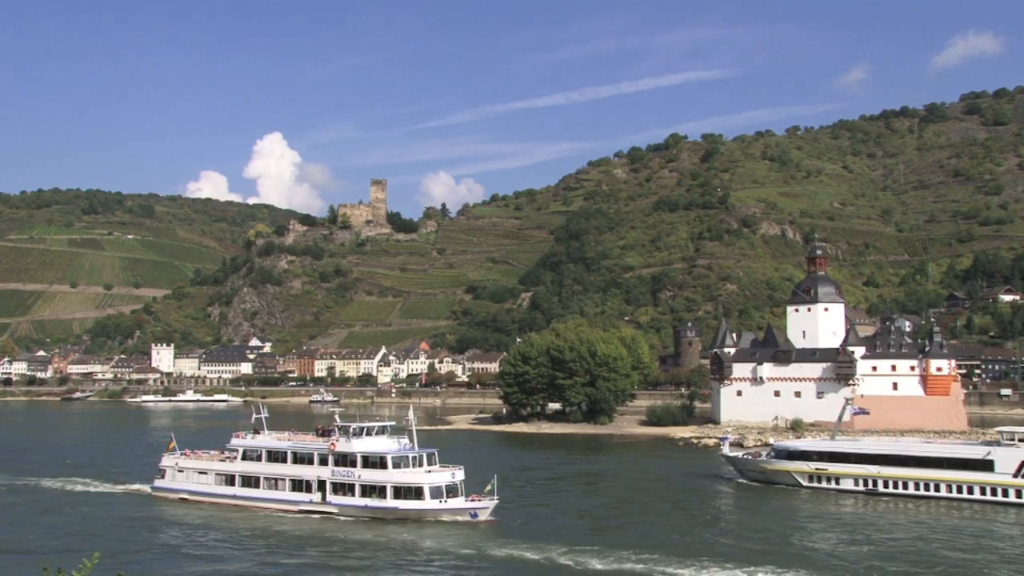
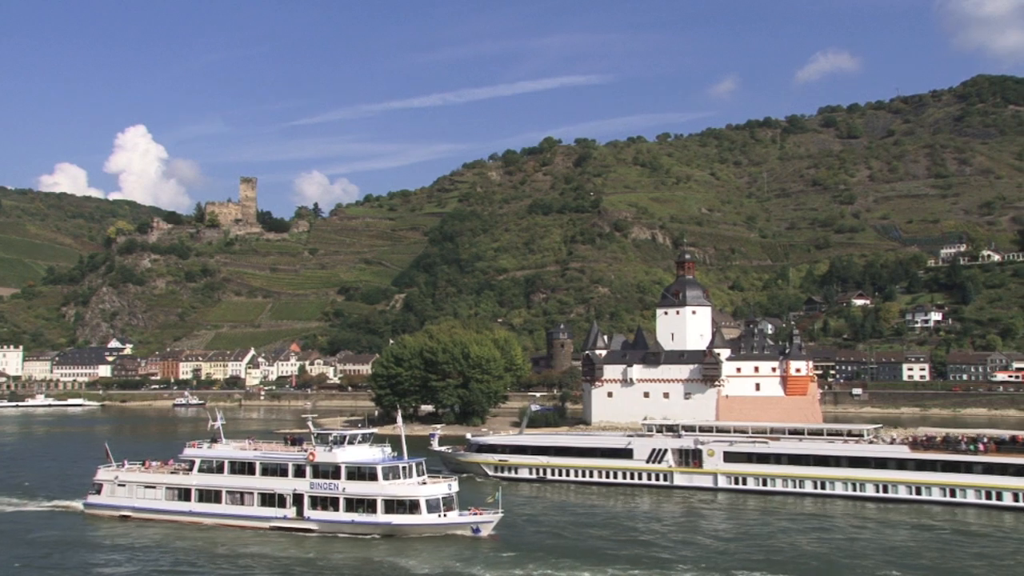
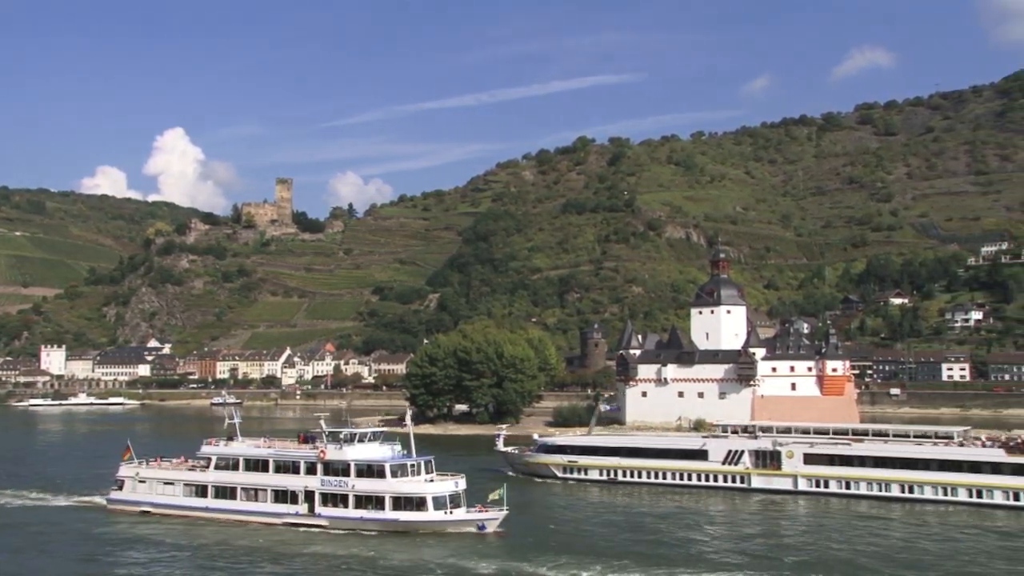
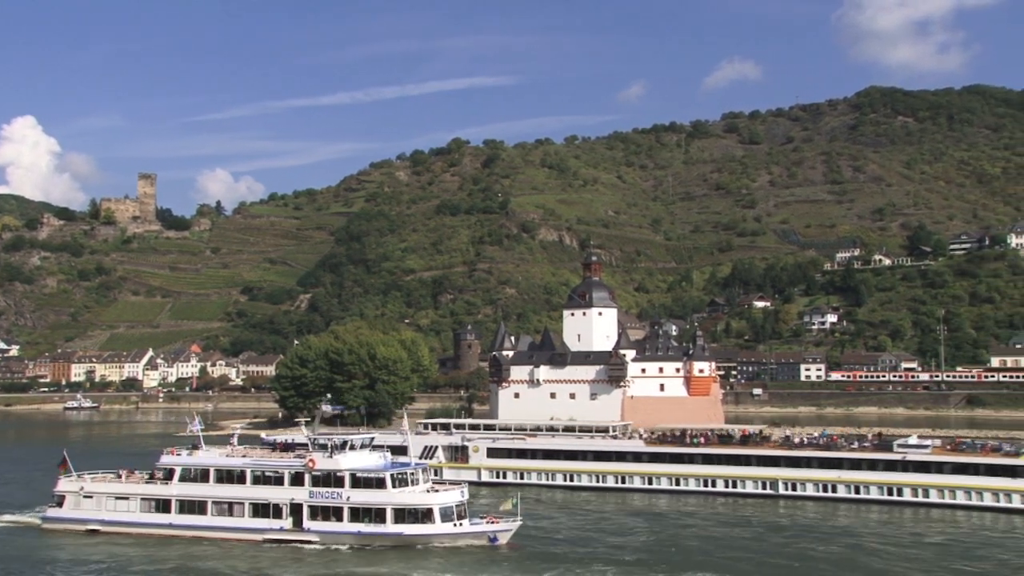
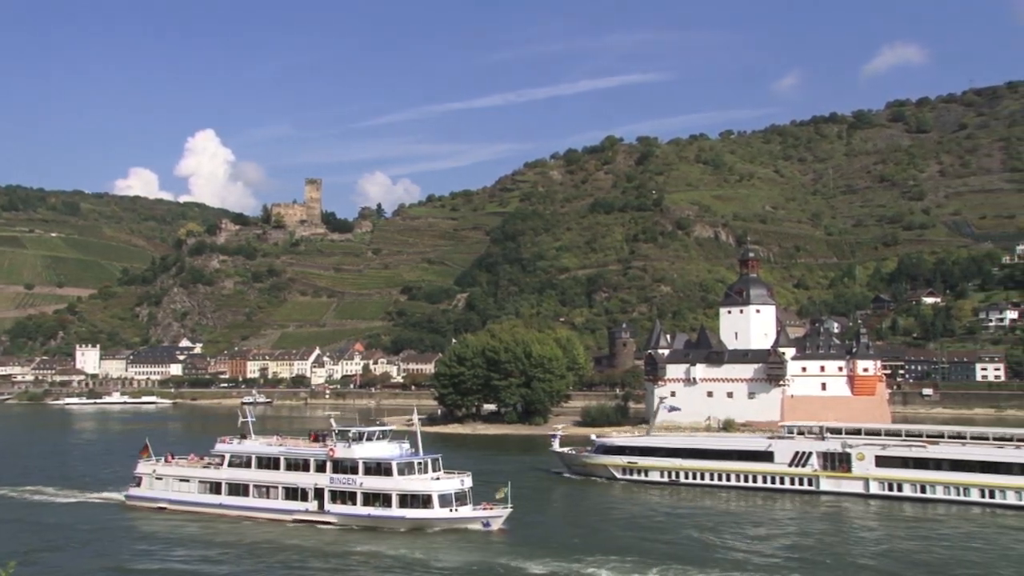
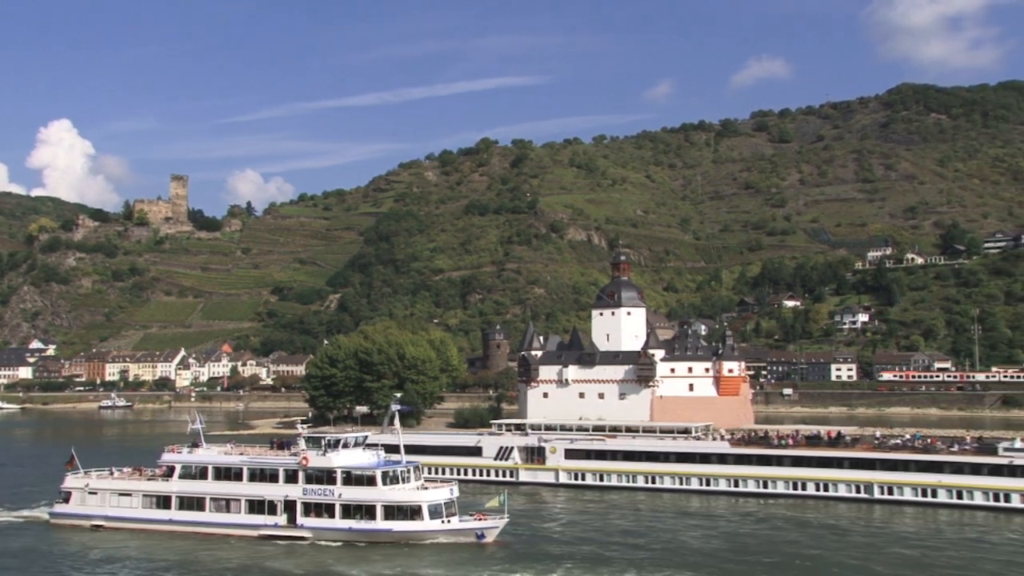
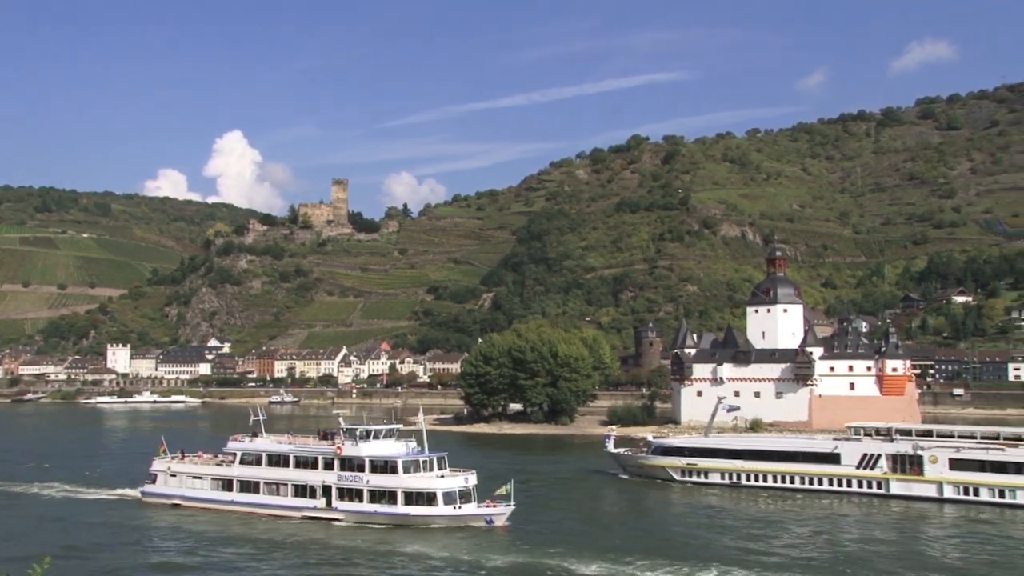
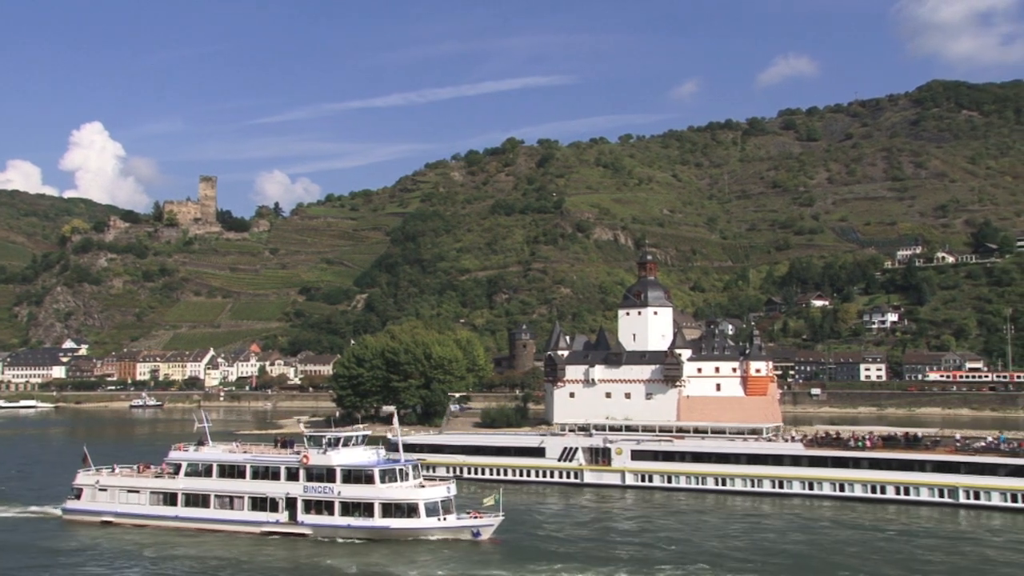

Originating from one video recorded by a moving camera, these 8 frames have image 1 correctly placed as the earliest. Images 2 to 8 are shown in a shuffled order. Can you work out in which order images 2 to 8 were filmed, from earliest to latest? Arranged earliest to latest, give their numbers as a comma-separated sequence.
7, 5, 3, 2, 8, 6, 4
